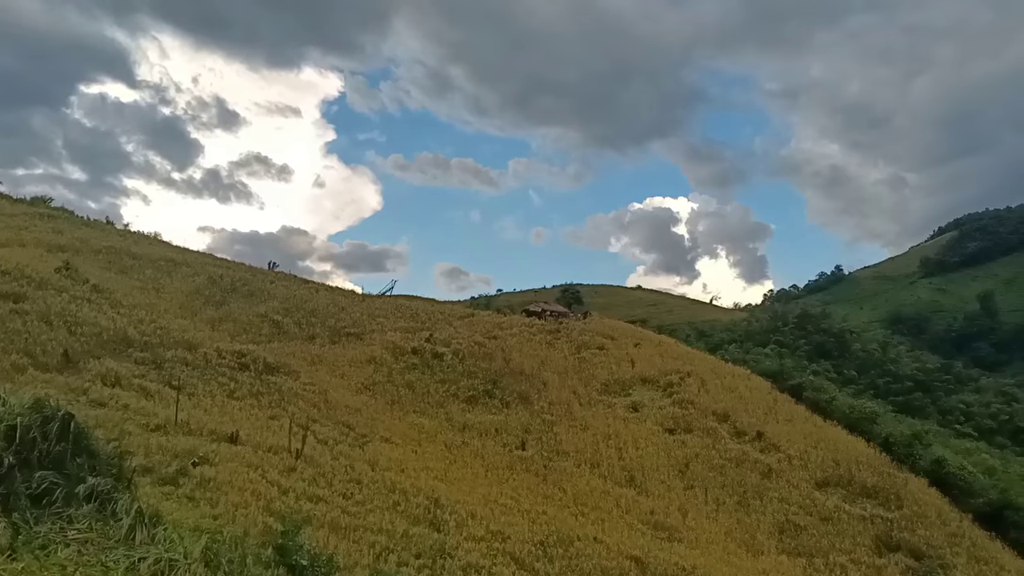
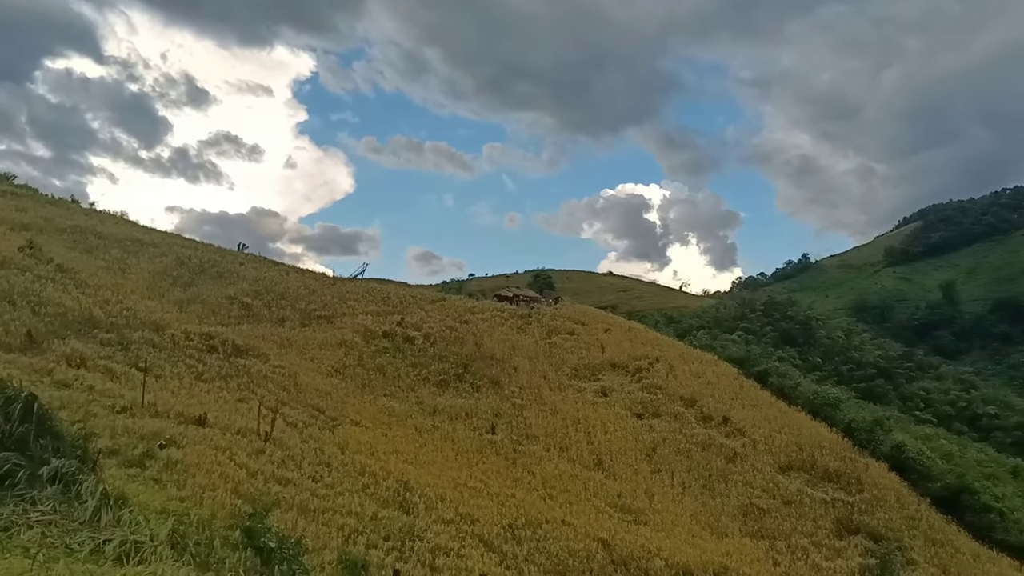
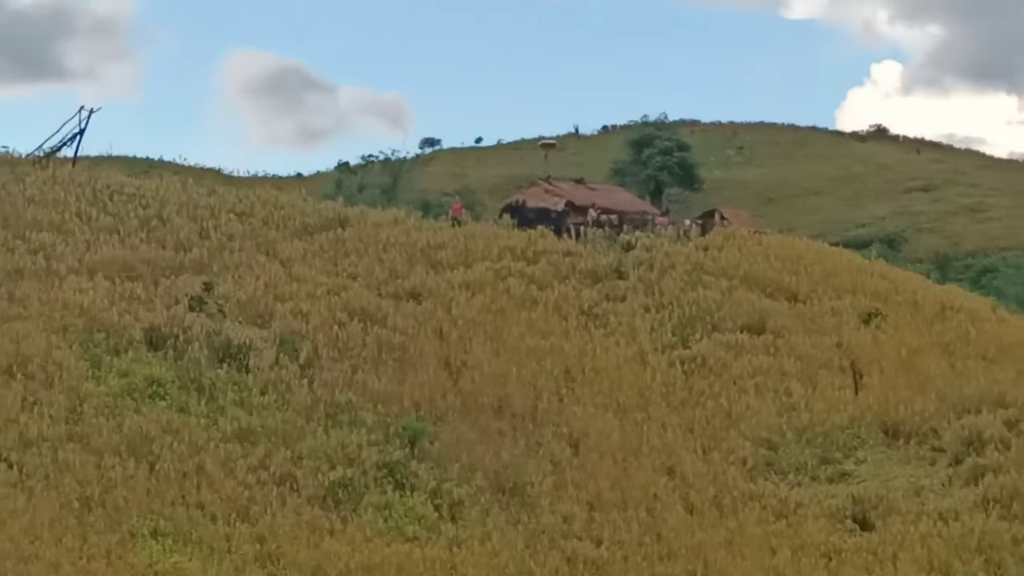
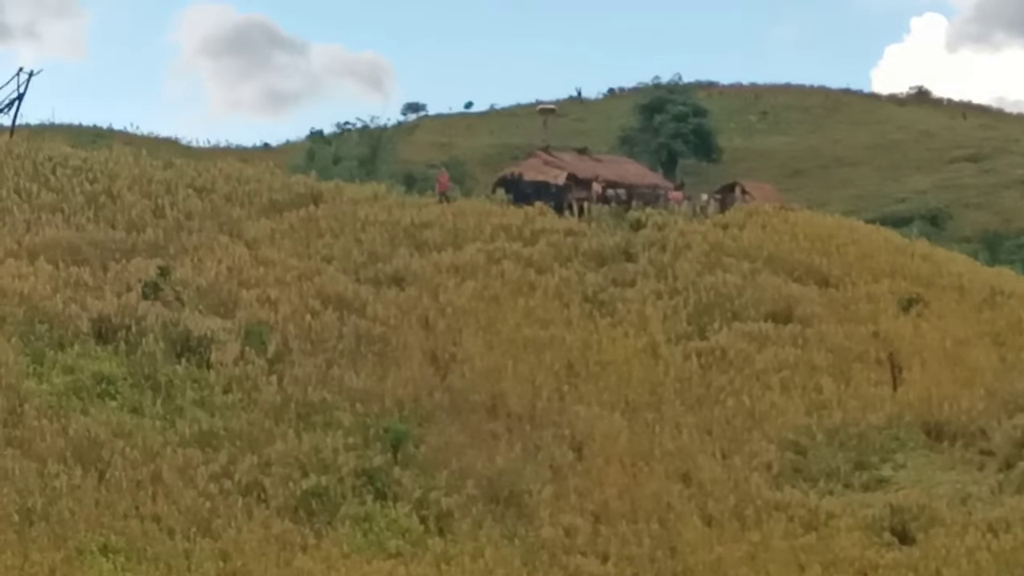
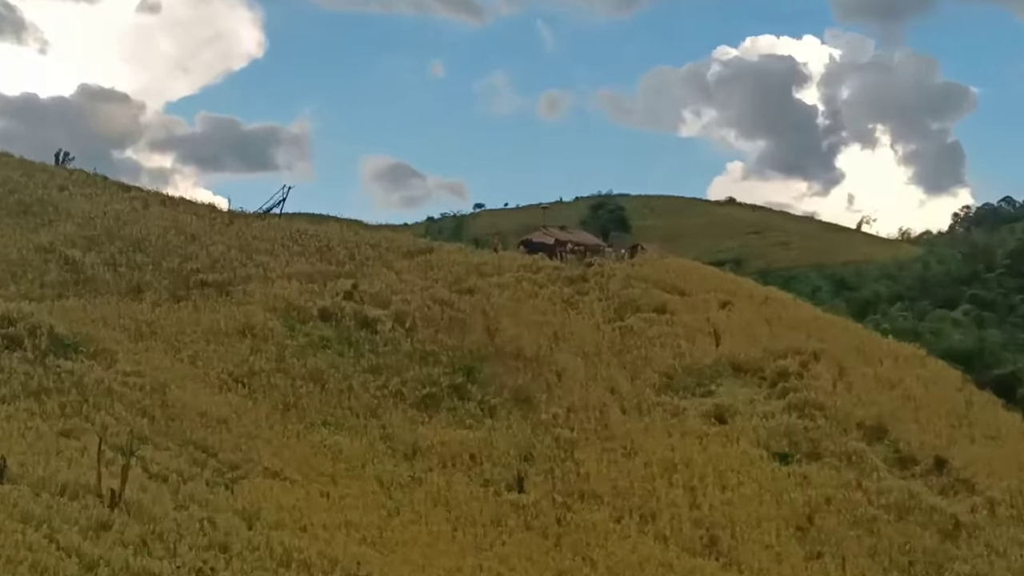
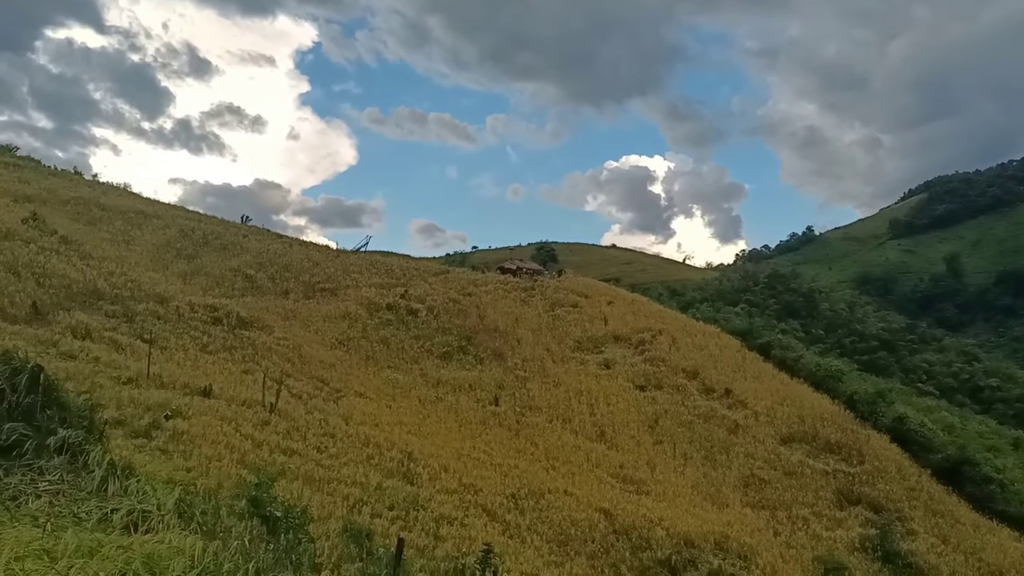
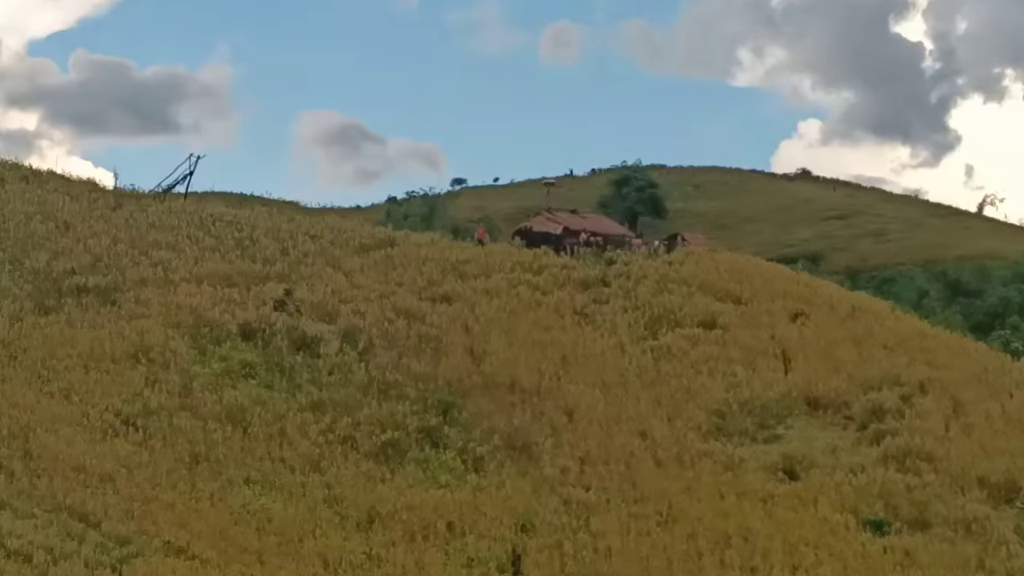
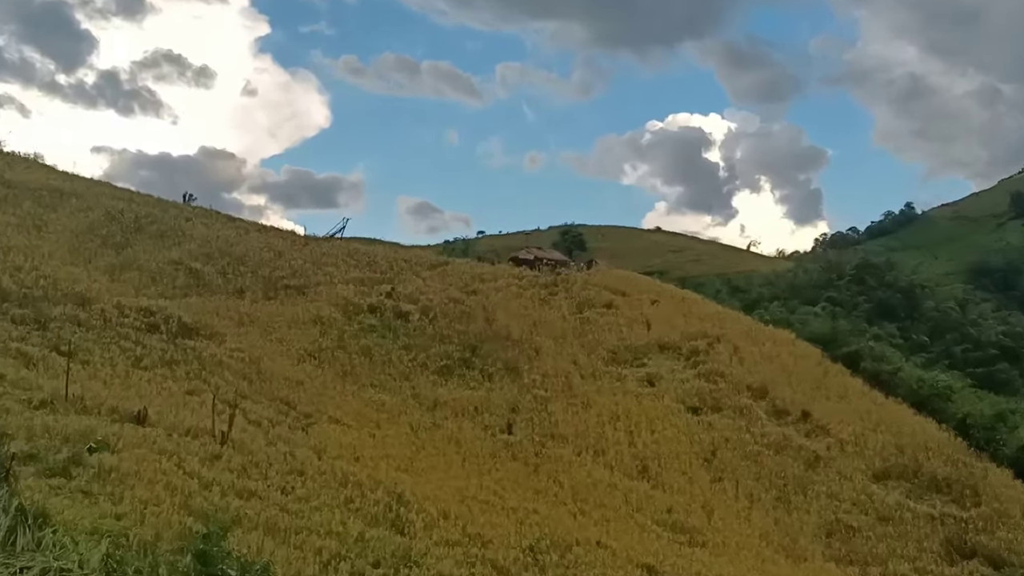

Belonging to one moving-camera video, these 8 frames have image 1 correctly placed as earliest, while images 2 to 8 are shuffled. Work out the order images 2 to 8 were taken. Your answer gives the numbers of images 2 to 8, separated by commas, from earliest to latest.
2, 6, 8, 5, 7, 3, 4
